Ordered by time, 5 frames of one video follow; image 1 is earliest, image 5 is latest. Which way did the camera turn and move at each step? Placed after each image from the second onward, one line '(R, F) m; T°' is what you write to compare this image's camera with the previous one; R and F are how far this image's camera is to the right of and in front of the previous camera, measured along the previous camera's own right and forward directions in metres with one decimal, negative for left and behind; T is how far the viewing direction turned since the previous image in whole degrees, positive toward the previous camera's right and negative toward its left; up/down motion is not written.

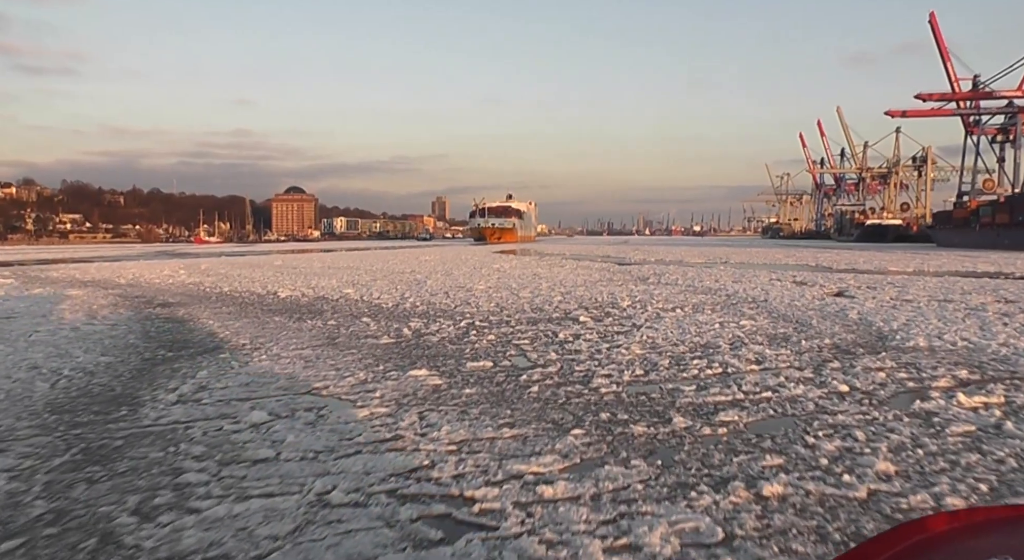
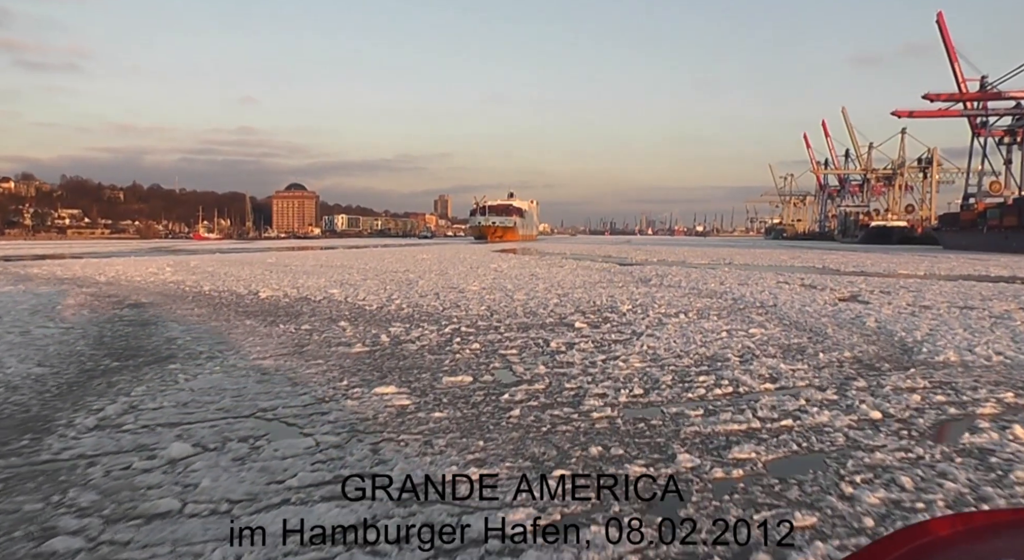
(+0.1, +0.6) m; 0°
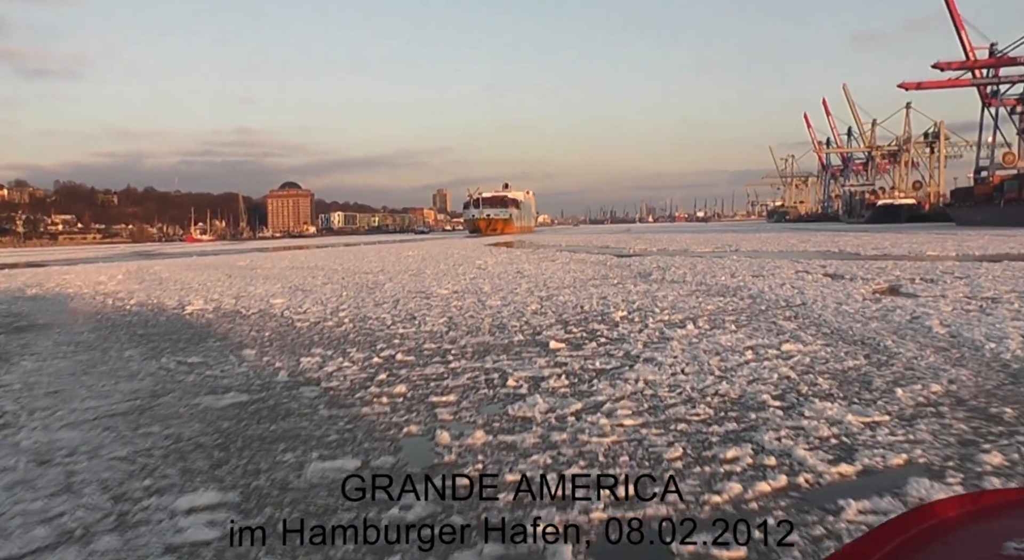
(+0.4, +1.7) m; 0°
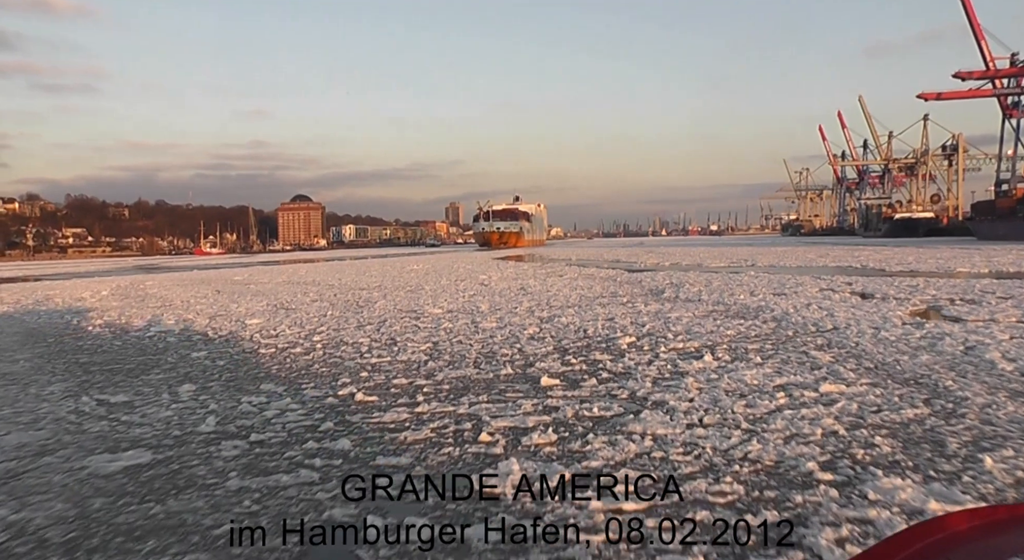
(+0.2, +0.8) m; -1°
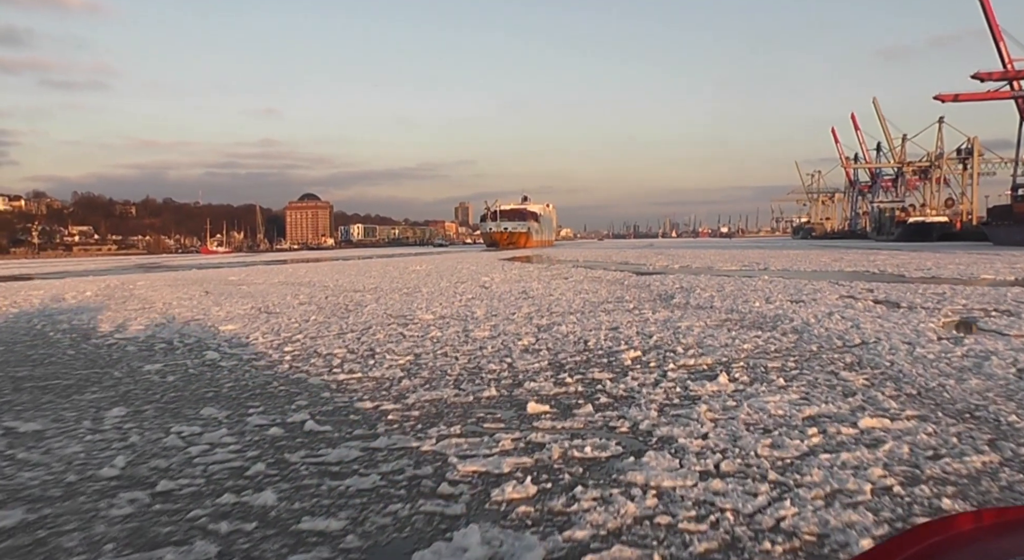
(+0.2, +0.7) m; -1°
